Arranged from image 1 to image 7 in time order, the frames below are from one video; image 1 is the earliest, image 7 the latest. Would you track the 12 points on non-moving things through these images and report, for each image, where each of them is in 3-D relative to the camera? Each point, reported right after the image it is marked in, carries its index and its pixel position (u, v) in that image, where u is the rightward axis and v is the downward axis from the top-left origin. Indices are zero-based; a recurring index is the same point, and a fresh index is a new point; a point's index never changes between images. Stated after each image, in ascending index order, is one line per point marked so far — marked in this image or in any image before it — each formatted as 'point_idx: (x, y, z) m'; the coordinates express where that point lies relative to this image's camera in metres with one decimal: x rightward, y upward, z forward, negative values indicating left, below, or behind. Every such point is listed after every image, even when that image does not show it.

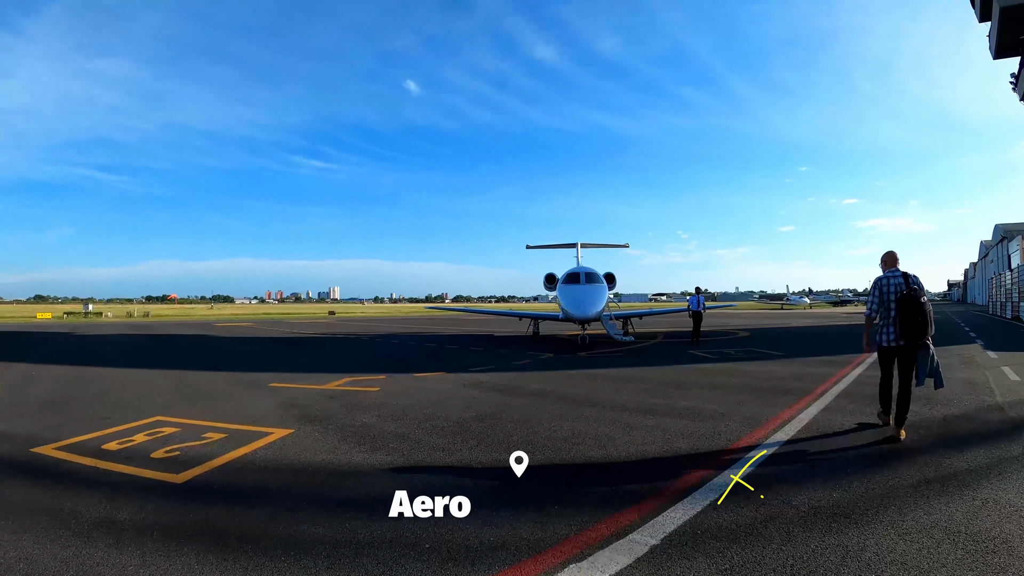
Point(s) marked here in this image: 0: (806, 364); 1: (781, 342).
0: (+6.7, -1.7, +11.2) m
1: (+9.3, -1.9, +17.1) m
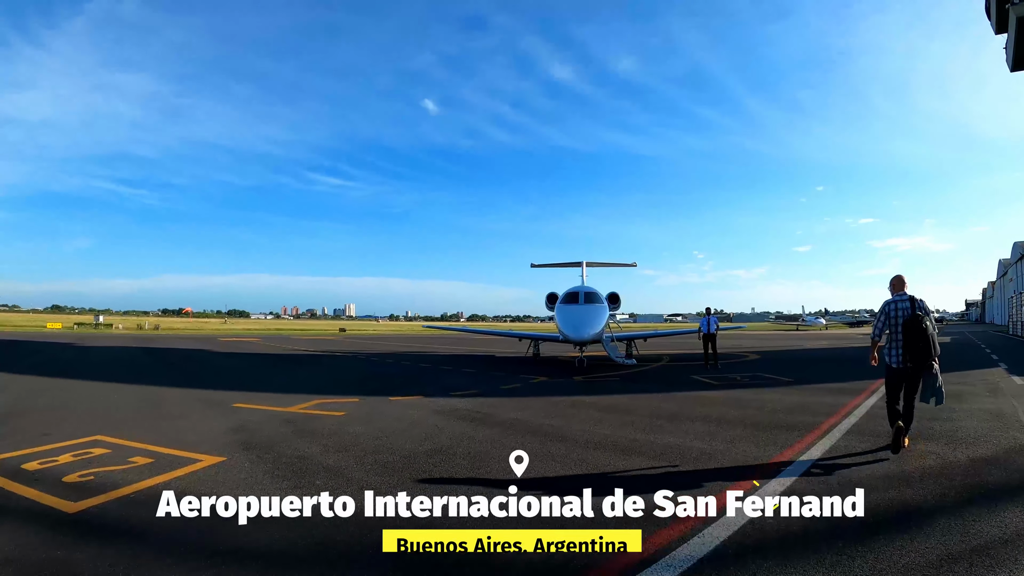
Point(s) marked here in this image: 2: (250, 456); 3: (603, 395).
0: (+6.3, -2.1, +10.3) m
1: (+9.0, -2.5, +16.1) m
2: (-3.3, -2.1, +6.3) m
3: (+2.3, -2.3, +10.7) m
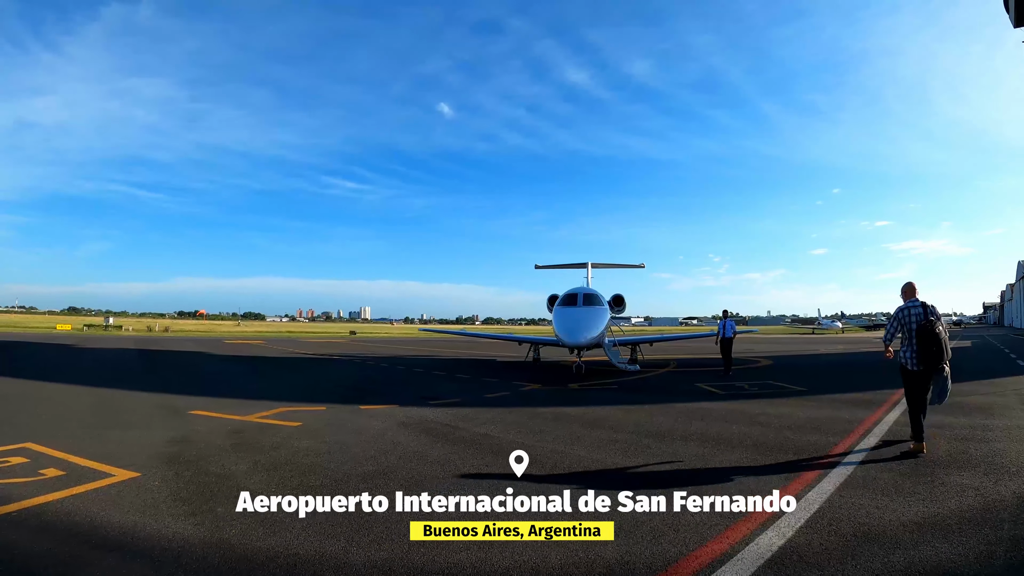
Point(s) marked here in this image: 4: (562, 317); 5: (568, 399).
0: (+6.0, -2.1, +9.3) m
1: (+8.8, -2.6, +15.0) m
2: (-3.8, -2.1, +5.5) m
3: (+2.0, -2.3, +9.8) m
4: (+1.6, -0.9, +15.4) m
5: (+1.4, -2.4, +10.9) m
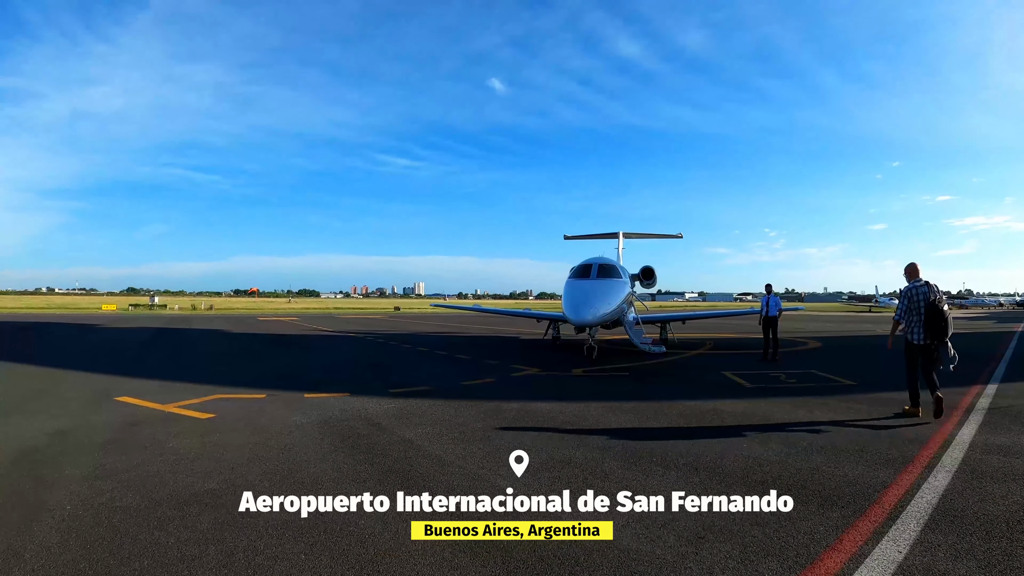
0: (+5.5, -1.6, +7.1) m
1: (+8.8, -1.8, +12.5) m
2: (-4.6, -1.7, +4.2) m
3: (+1.5, -1.8, +7.9) m
4: (+1.6, -0.1, +13.5) m
5: (+1.1, -1.8, +9.1) m
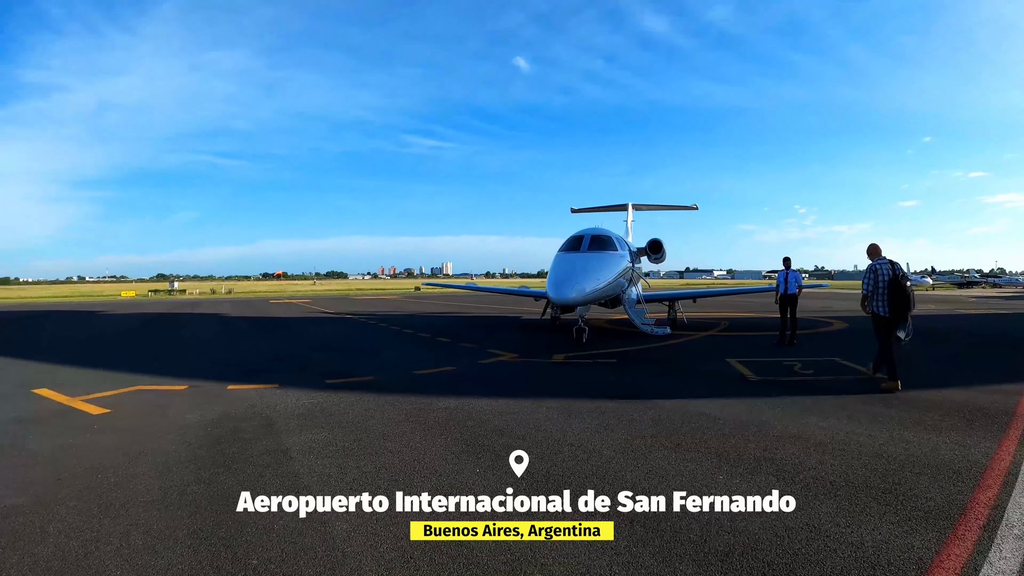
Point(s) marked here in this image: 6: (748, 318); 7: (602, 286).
0: (+4.7, -1.2, +5.5) m
1: (+8.3, -1.2, +10.9) m
2: (-5.4, -1.6, +3.1) m
3: (+0.8, -1.4, +6.6) m
4: (+1.2, +0.5, +12.1) m
5: (+0.4, -1.4, +7.7) m
6: (+9.2, -1.2, +19.7) m
7: (+2.0, +0.1, +11.4) m
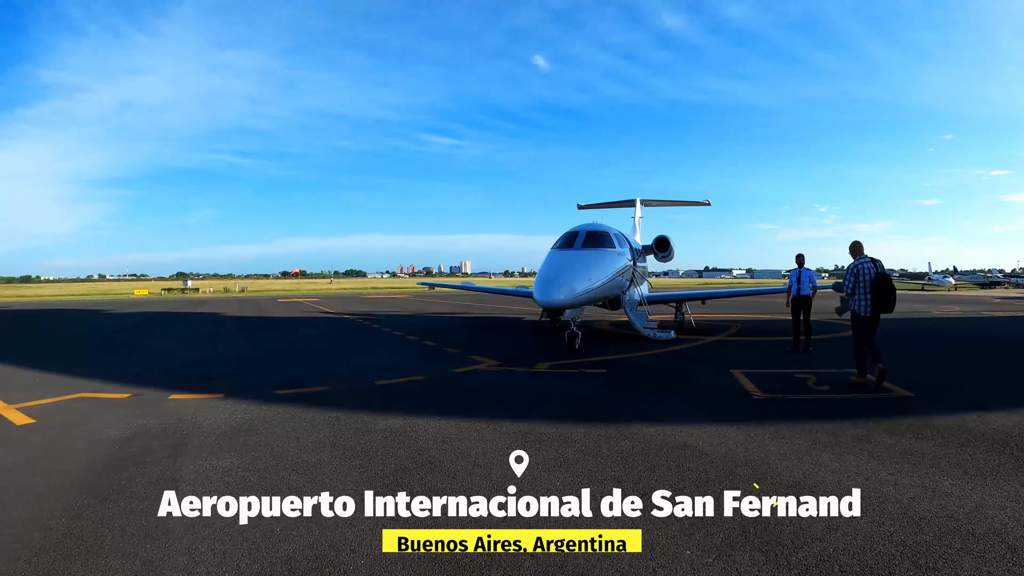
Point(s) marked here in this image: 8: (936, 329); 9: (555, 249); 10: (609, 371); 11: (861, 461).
0: (+4.3, -1.3, +4.6) m
1: (+8.0, -1.2, +9.8) m
2: (-6.0, -1.6, +2.5) m
3: (+0.4, -1.4, +5.7) m
4: (+0.9, +0.5, +11.2) m
5: (0.0, -1.4, +6.9) m
6: (+9.2, -1.2, +18.6) m
7: (+1.8, 0.0, +10.5) m
8: (+12.2, -1.1, +14.4) m
9: (+1.0, +0.8, +11.7) m
10: (+1.6, -1.4, +8.5) m
11: (+2.5, -1.3, +3.4) m
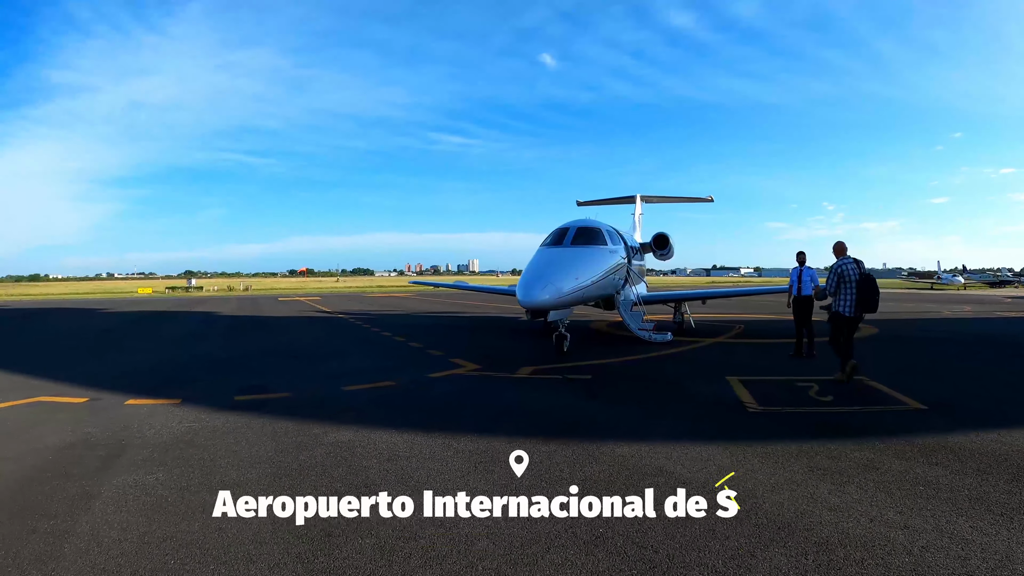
0: (+3.9, -1.3, +4.1) m
1: (+7.7, -1.2, +9.3) m
2: (-6.4, -1.6, +2.1) m
3: (0.0, -1.4, +5.3) m
4: (+0.6, +0.5, +10.8) m
5: (-0.3, -1.4, +6.5) m
6: (+9.0, -1.2, +18.1) m
7: (+1.5, 0.0, +10.0) m
8: (+12.0, -1.1, +13.8) m
9: (+0.7, +0.9, +11.2) m
10: (+1.3, -1.4, +8.1) m
11: (+2.1, -1.3, +2.9) m
